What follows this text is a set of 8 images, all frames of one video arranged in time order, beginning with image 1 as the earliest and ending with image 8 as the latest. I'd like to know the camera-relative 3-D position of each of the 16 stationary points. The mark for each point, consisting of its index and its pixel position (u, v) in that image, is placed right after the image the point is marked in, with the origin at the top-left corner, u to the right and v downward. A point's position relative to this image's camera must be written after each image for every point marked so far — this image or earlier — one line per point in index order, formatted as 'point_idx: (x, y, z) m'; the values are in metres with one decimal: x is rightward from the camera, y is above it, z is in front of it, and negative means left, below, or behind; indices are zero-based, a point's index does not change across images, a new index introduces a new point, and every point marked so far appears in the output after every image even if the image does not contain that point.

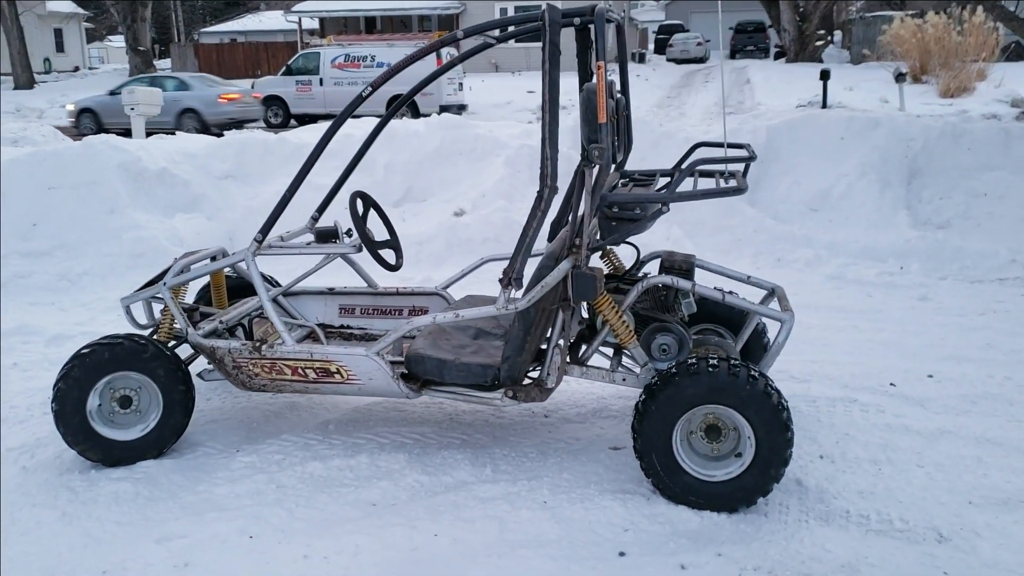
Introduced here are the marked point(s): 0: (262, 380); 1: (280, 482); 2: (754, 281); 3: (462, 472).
0: (-1.1, -0.4, +4.3) m
1: (-0.9, -0.8, +4.1) m
2: (+1.1, 0.0, +4.7) m
3: (-0.2, -0.8, +4.2) m
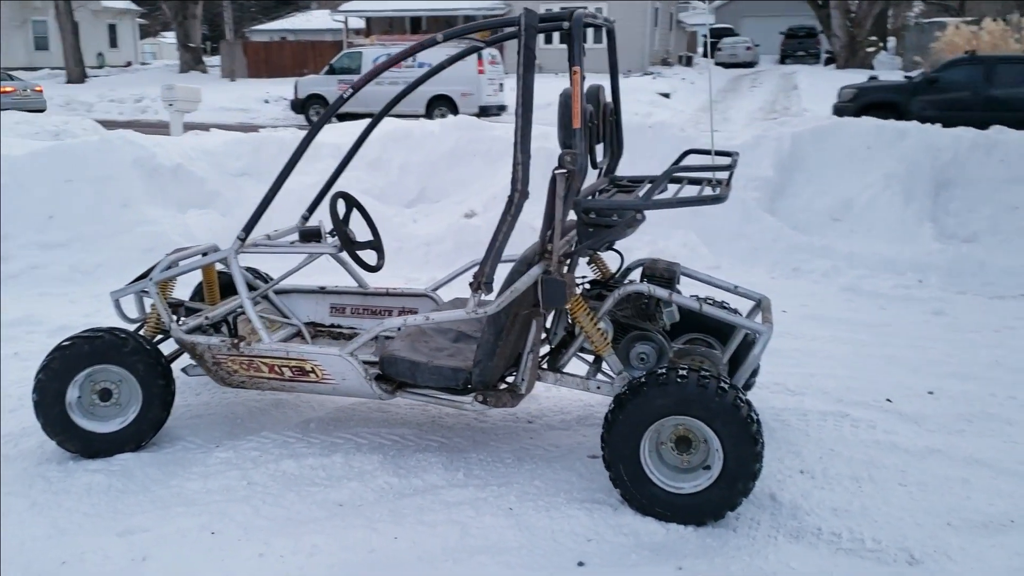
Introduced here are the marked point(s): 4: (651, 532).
0: (-1.2, -0.4, +4.3) m
1: (-1.1, -0.8, +4.1) m
2: (+1.1, 0.0, +4.6) m
3: (-0.3, -0.8, +4.2) m
4: (+0.5, -0.9, +3.7) m
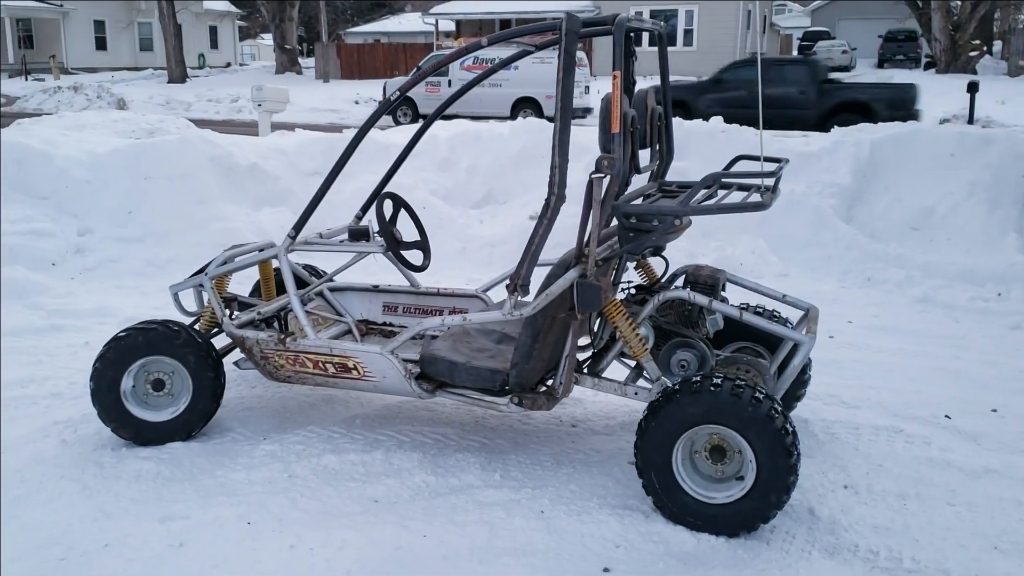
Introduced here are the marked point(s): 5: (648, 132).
0: (-1.0, -0.4, +4.4) m
1: (-0.9, -0.8, +4.2) m
2: (+1.3, -0.1, +4.5) m
3: (-0.2, -0.8, +4.2) m
4: (+0.6, -0.9, +3.7) m
5: (+0.6, +0.7, +4.4) m
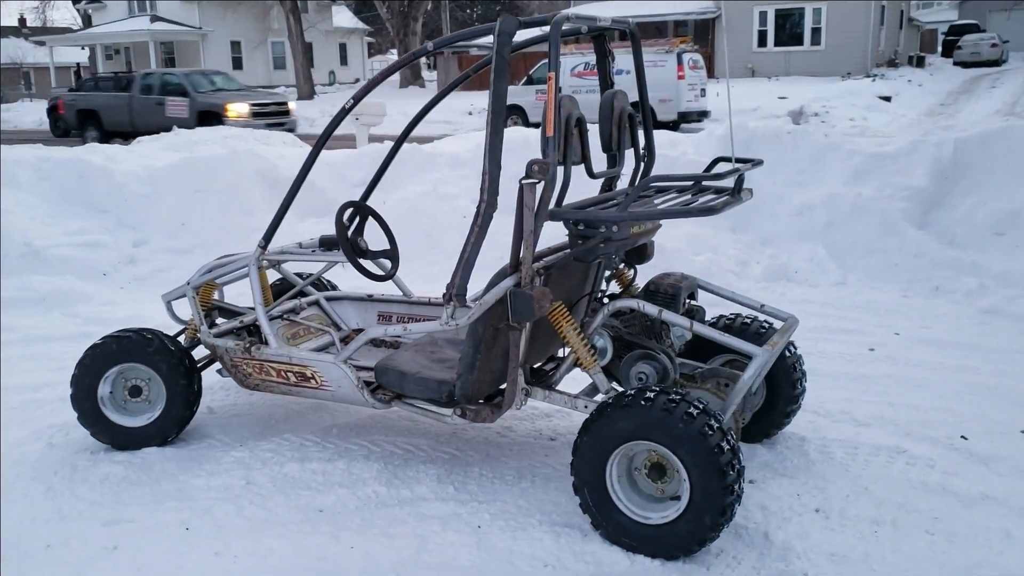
0: (-1.1, -0.4, +4.5) m
1: (-1.1, -0.8, +4.2) m
2: (+1.1, -0.1, +4.2) m
3: (-0.4, -0.8, +4.1) m
4: (+0.4, -1.0, +3.5) m
5: (+0.4, +0.7, +4.3) m
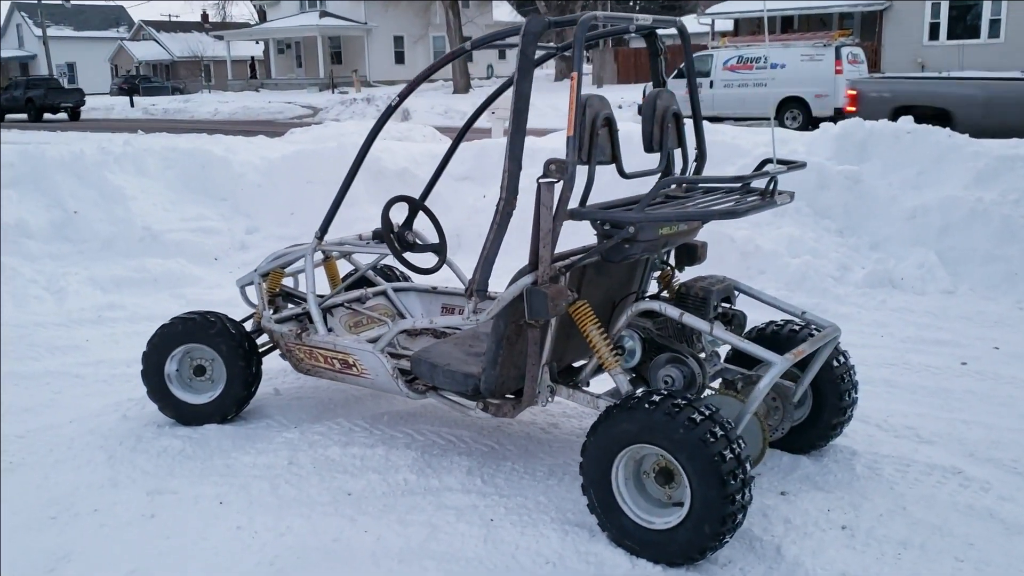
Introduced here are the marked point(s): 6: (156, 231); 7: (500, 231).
0: (-1.0, -0.4, +4.7) m
1: (-1.0, -0.8, +4.4) m
2: (+1.2, -0.1, +4.1) m
3: (-0.2, -0.8, +4.2) m
4: (+0.4, -1.0, +3.5) m
5: (+0.6, +0.6, +4.2) m
6: (-2.8, +0.4, +7.8) m
7: (0.0, +0.2, +3.7) m
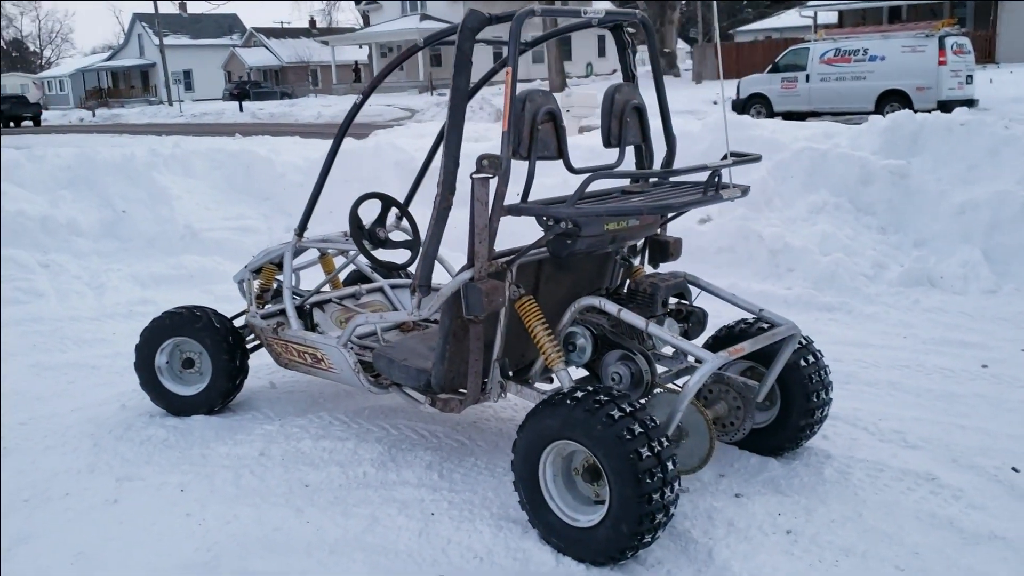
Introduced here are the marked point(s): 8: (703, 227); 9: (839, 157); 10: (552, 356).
0: (-1.1, -0.3, +4.8) m
1: (-1.1, -0.7, +4.5) m
2: (+1.0, -0.1, +4.0) m
3: (-0.4, -0.8, +4.3) m
4: (+0.1, -1.0, +3.5) m
5: (+0.4, +0.7, +4.2) m
6: (-2.6, +0.5, +8.1) m
7: (-0.3, +0.2, +3.7) m
8: (+1.5, +0.5, +7.8) m
9: (+2.7, +1.1, +8.2) m
10: (+0.1, -0.3, +3.8) m
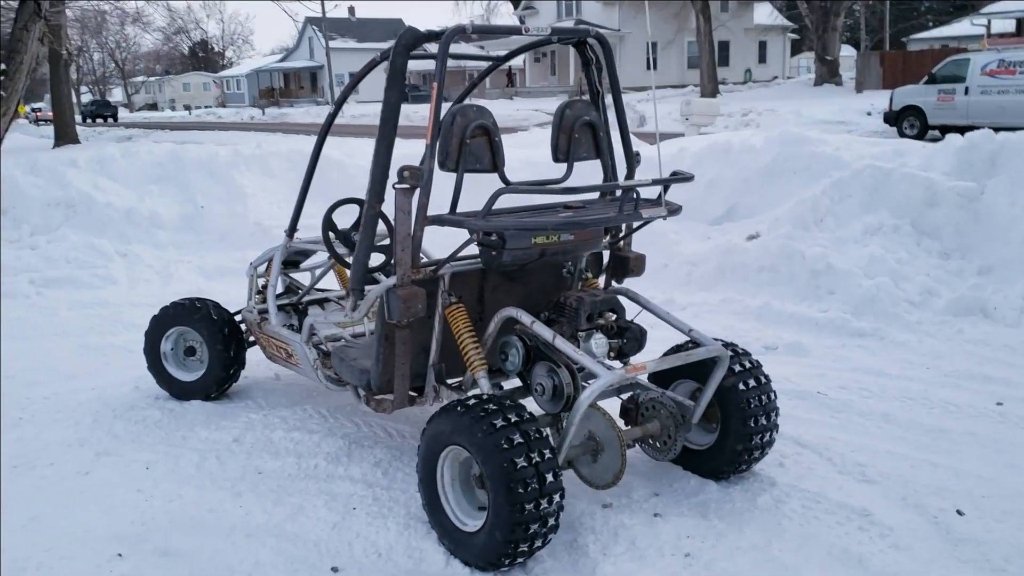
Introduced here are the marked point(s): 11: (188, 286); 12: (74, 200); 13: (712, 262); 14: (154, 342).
0: (-1.2, -0.3, +5.1) m
1: (-1.3, -0.7, +4.8) m
2: (+0.8, -0.2, +3.9) m
3: (-0.7, -0.8, +4.5) m
4: (-0.3, -1.0, +3.6) m
5: (+0.2, +0.6, +4.2) m
6: (-2.1, +0.5, +8.6) m
7: (-0.6, +0.2, +3.9) m
8: (+1.8, +0.3, +7.6) m
9: (+3.1, +0.9, +7.9) m
10: (-0.2, -0.3, +3.9) m
11: (-2.5, 0.0, +7.7) m
12: (-3.8, +0.8, +8.6) m
13: (+1.5, +0.2, +7.7) m
14: (-1.9, -0.3, +5.3) m
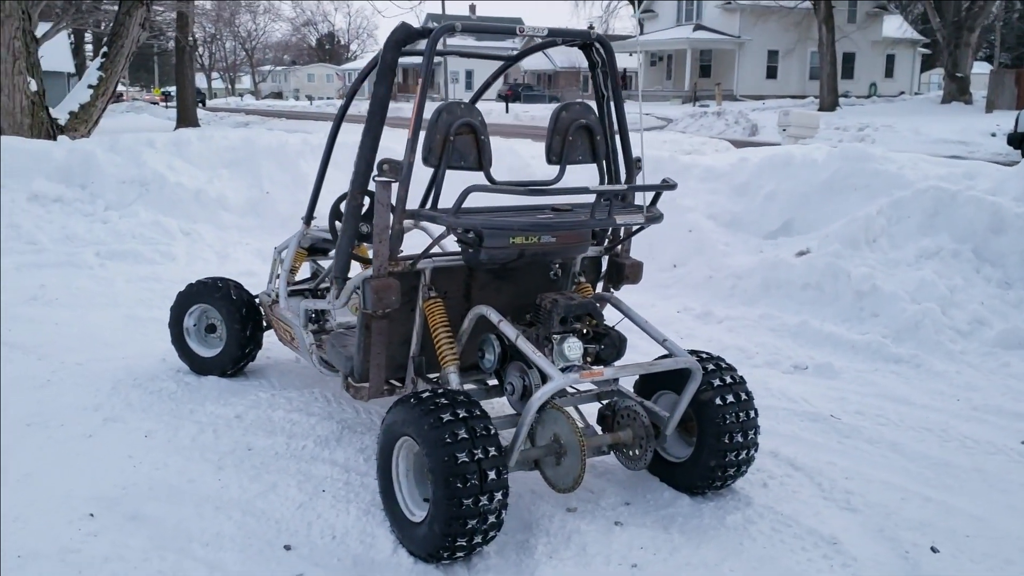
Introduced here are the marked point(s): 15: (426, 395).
0: (-1.2, -0.2, +5.2) m
1: (-1.3, -0.6, +5.0) m
2: (+0.6, -0.2, +3.9) m
3: (-0.8, -0.7, +4.6) m
4: (-0.5, -1.0, +3.6) m
5: (+0.2, +0.6, +4.2) m
6: (-1.7, +0.6, +8.8) m
7: (-0.6, +0.3, +4.0) m
8: (+2.1, +0.2, +7.4) m
9: (+3.5, +0.7, +7.5) m
10: (-0.3, -0.3, +3.9) m
11: (-2.2, +0.2, +7.9) m
12: (-3.3, +1.0, +9.0) m
13: (+1.8, +0.1, +7.5) m
14: (-1.8, -0.2, +5.6) m
15: (-0.3, -0.4, +3.6) m
